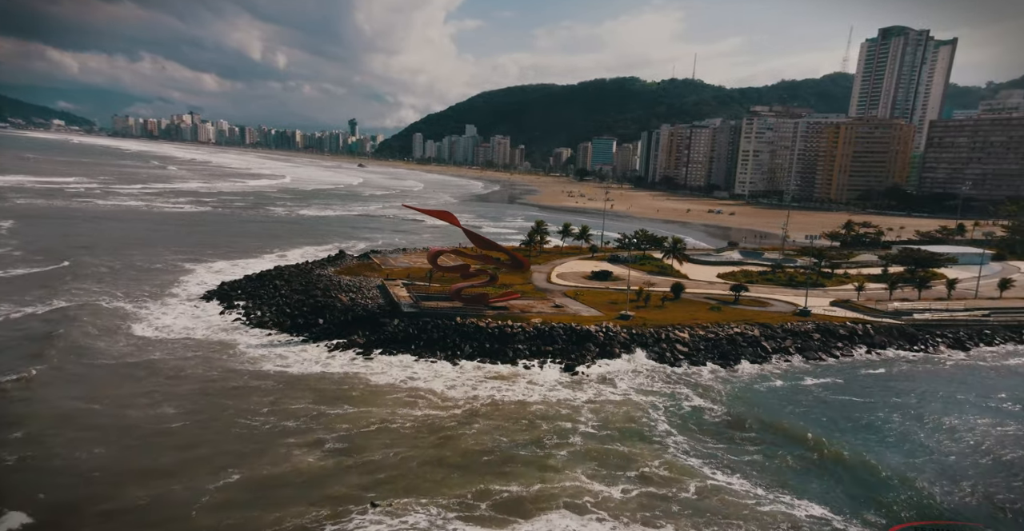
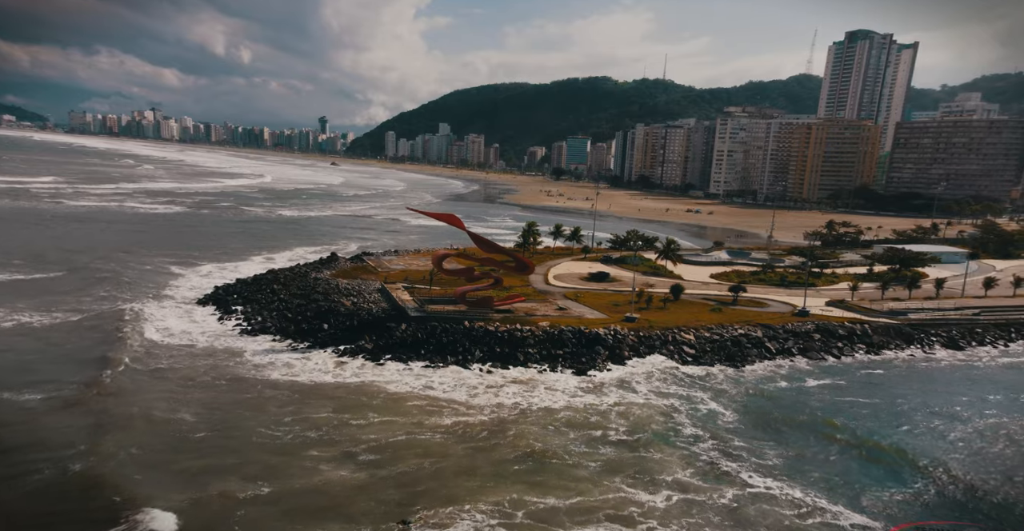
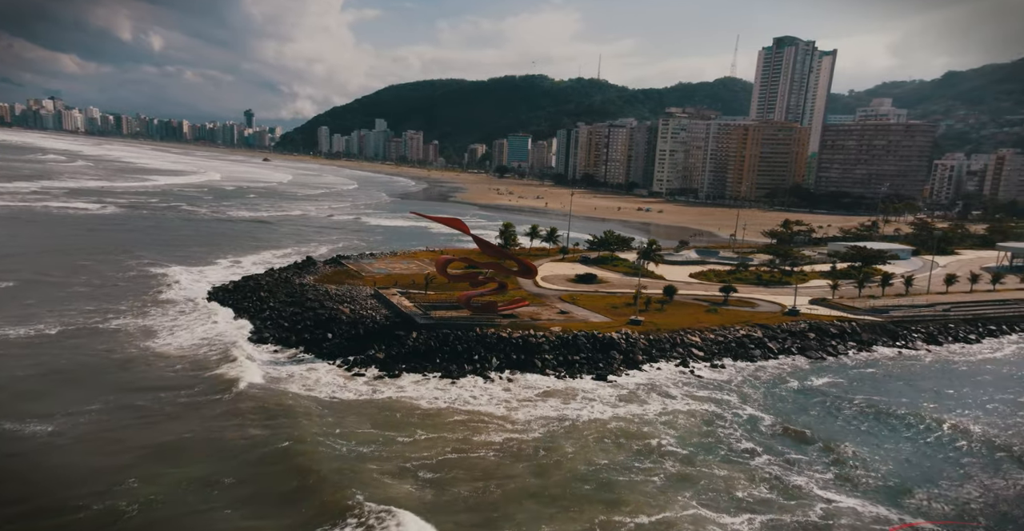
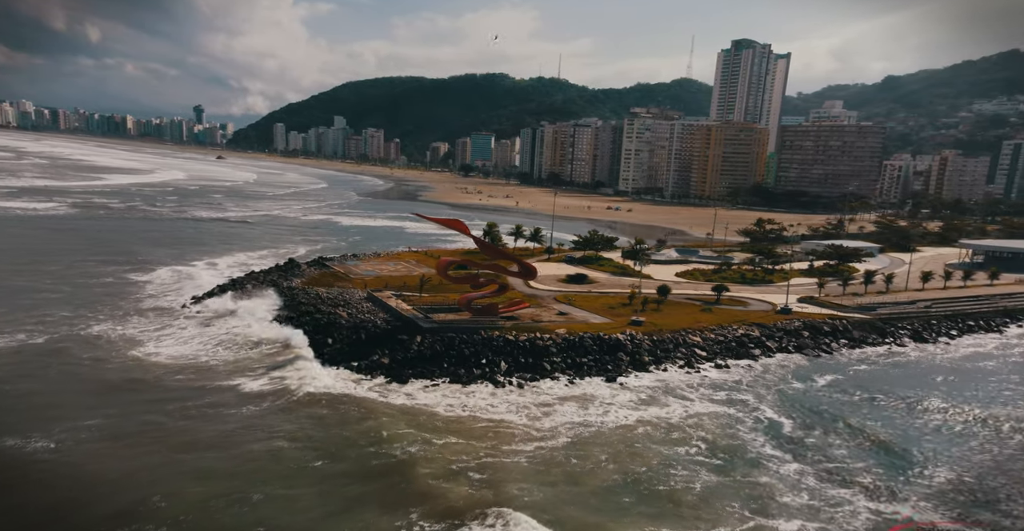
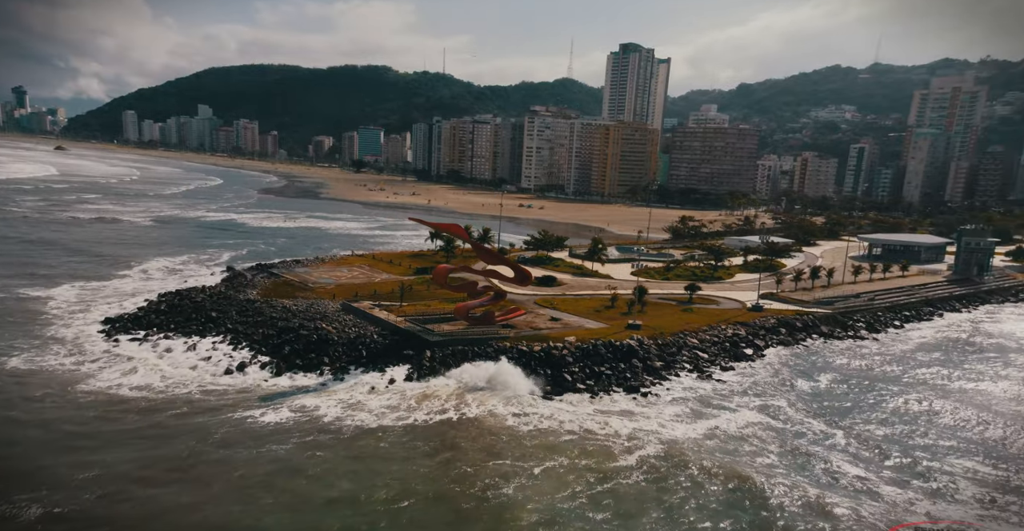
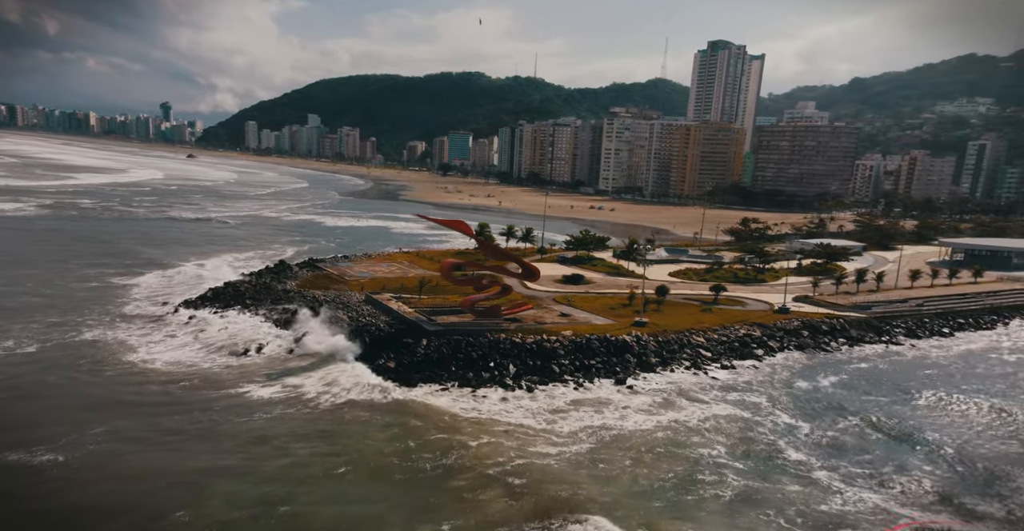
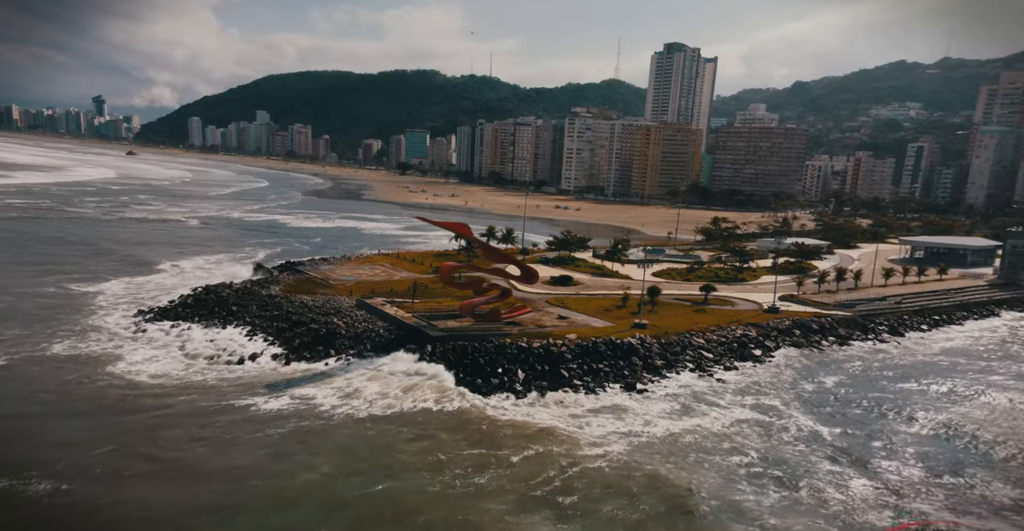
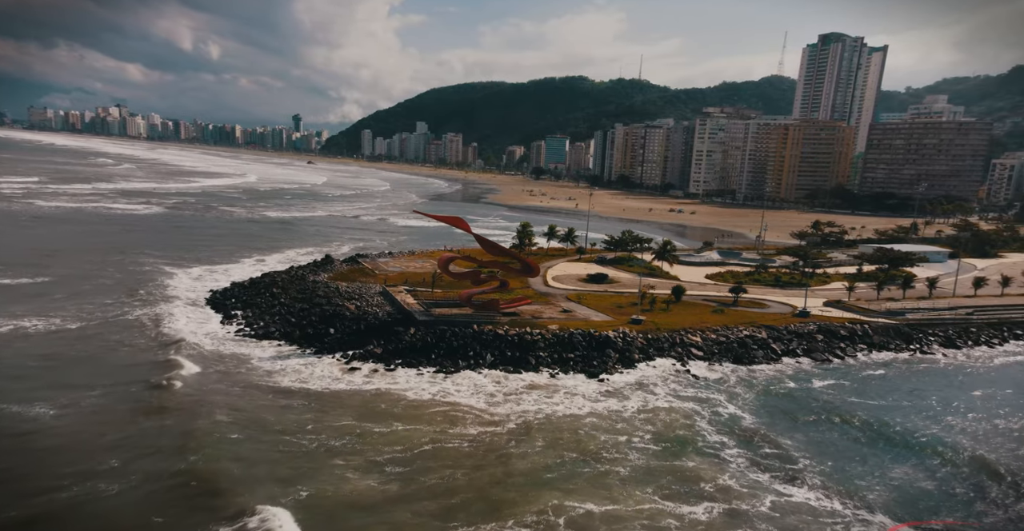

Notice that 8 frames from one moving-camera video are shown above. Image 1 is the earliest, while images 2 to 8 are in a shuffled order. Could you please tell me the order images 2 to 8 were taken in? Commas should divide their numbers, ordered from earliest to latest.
2, 8, 3, 4, 6, 7, 5
